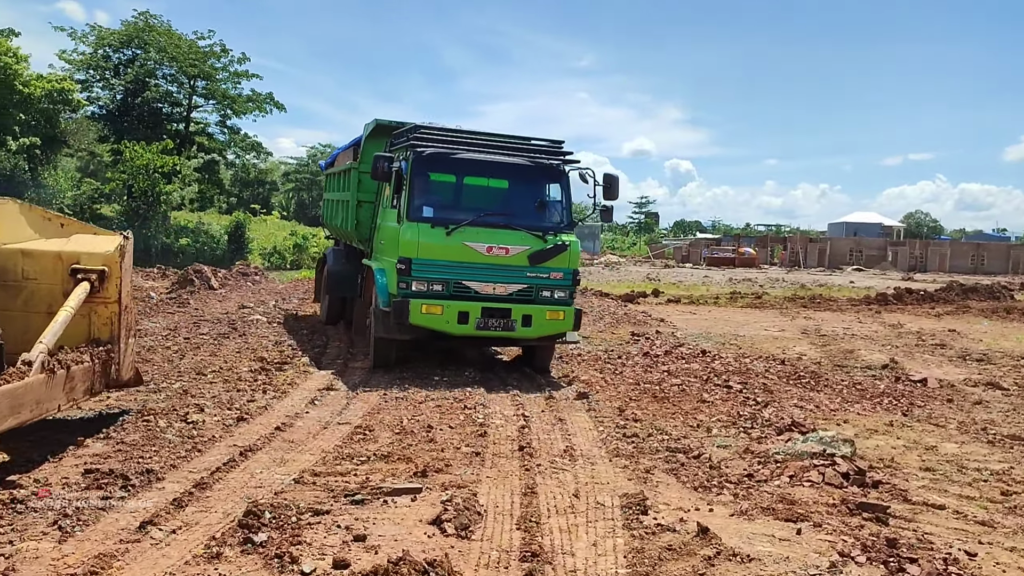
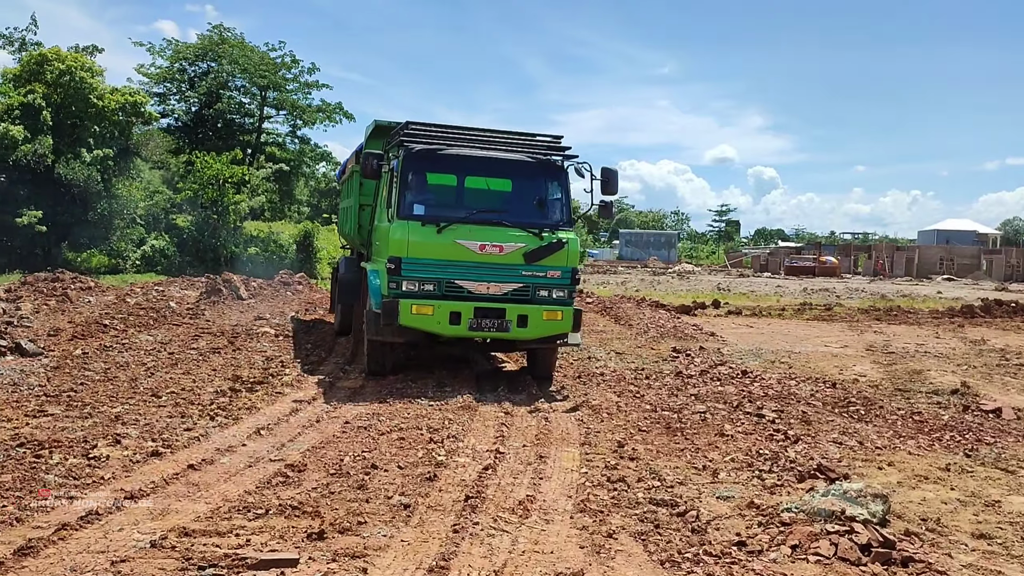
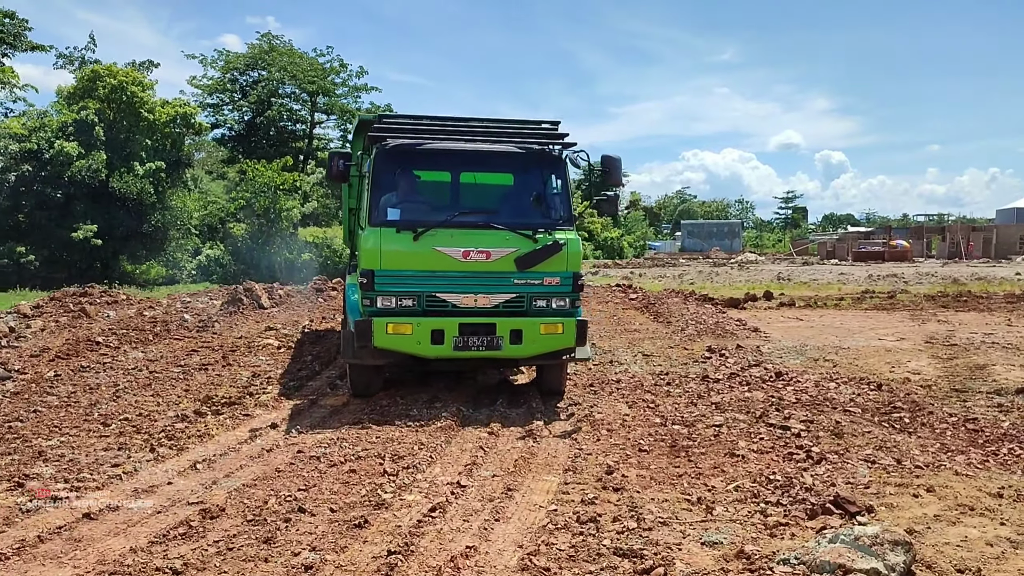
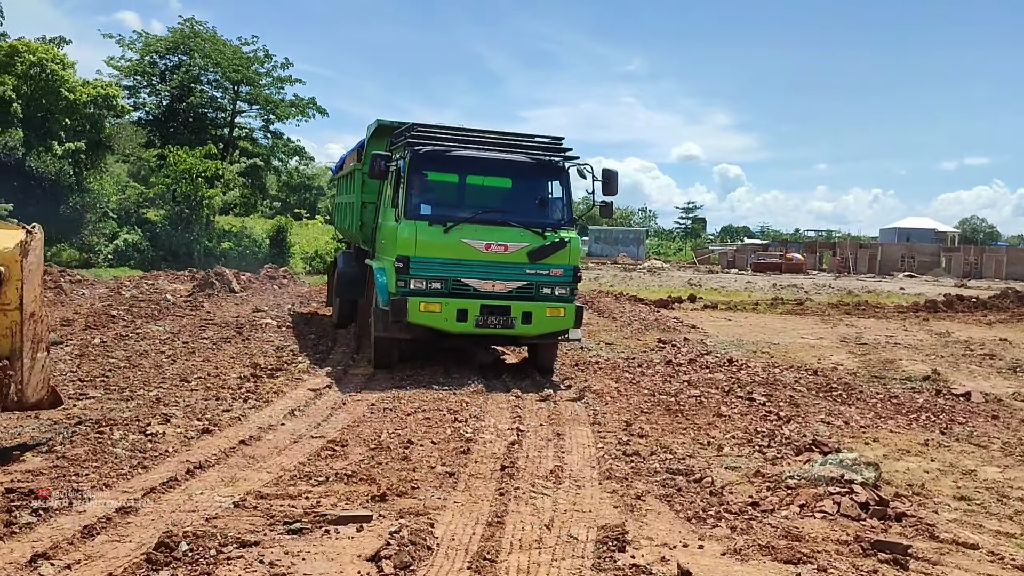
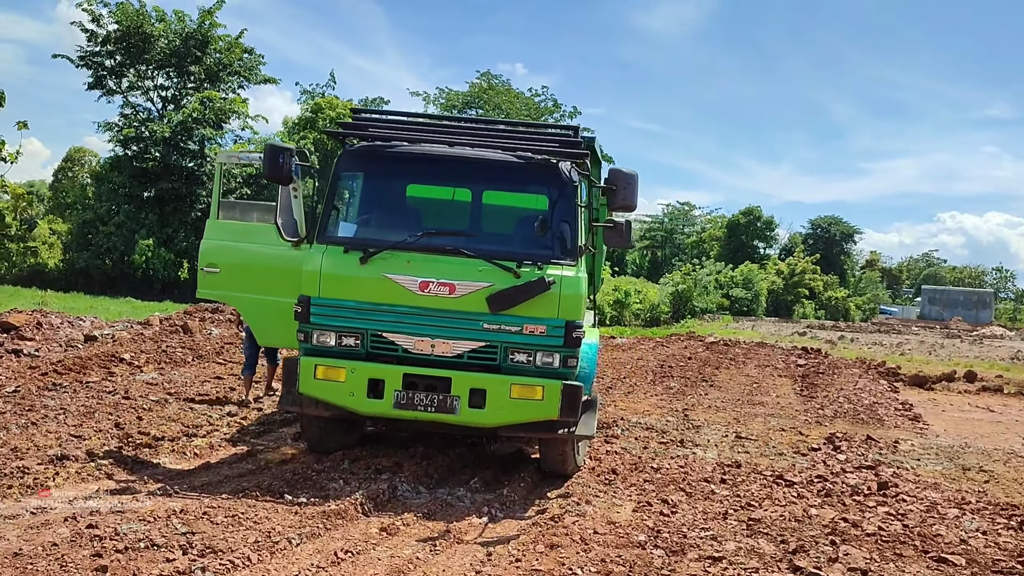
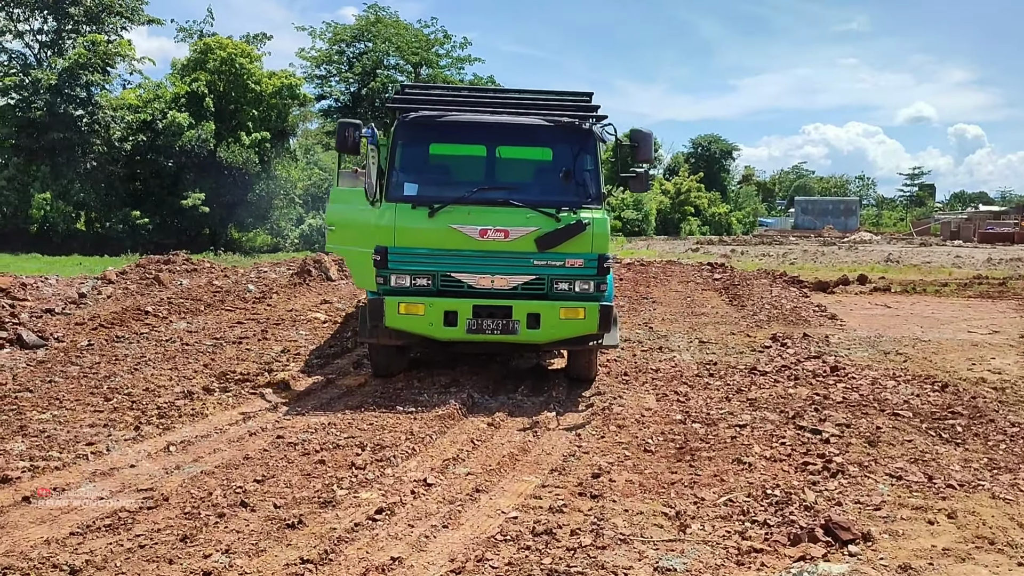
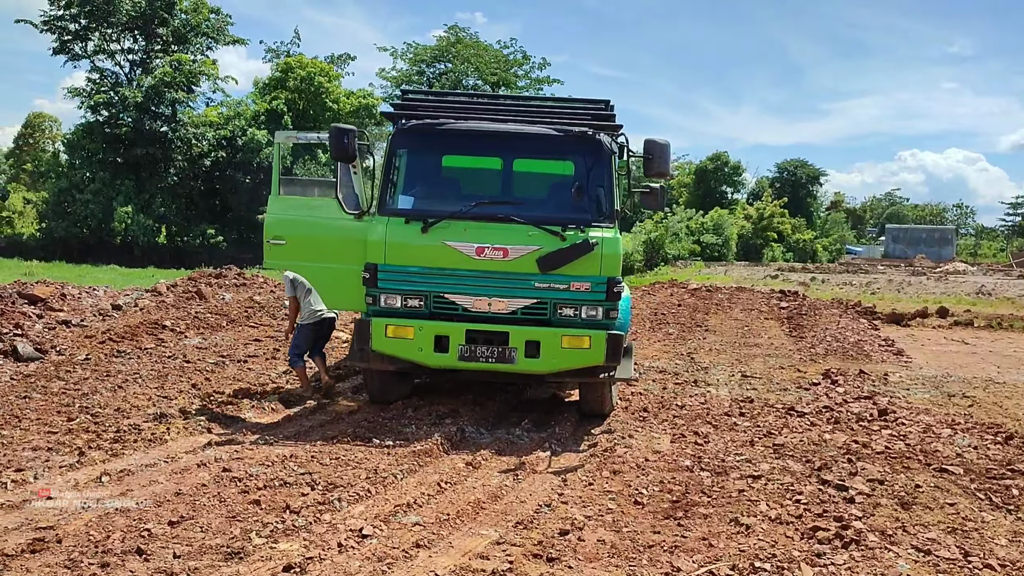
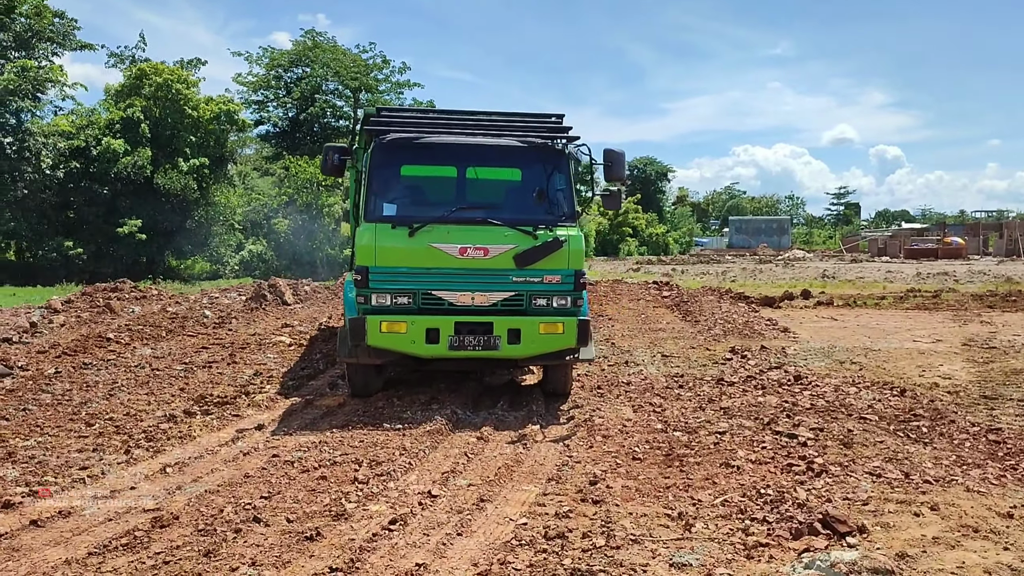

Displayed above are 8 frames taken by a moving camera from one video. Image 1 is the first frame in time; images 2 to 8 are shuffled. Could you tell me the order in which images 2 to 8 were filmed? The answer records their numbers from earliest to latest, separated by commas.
4, 2, 3, 8, 6, 7, 5
